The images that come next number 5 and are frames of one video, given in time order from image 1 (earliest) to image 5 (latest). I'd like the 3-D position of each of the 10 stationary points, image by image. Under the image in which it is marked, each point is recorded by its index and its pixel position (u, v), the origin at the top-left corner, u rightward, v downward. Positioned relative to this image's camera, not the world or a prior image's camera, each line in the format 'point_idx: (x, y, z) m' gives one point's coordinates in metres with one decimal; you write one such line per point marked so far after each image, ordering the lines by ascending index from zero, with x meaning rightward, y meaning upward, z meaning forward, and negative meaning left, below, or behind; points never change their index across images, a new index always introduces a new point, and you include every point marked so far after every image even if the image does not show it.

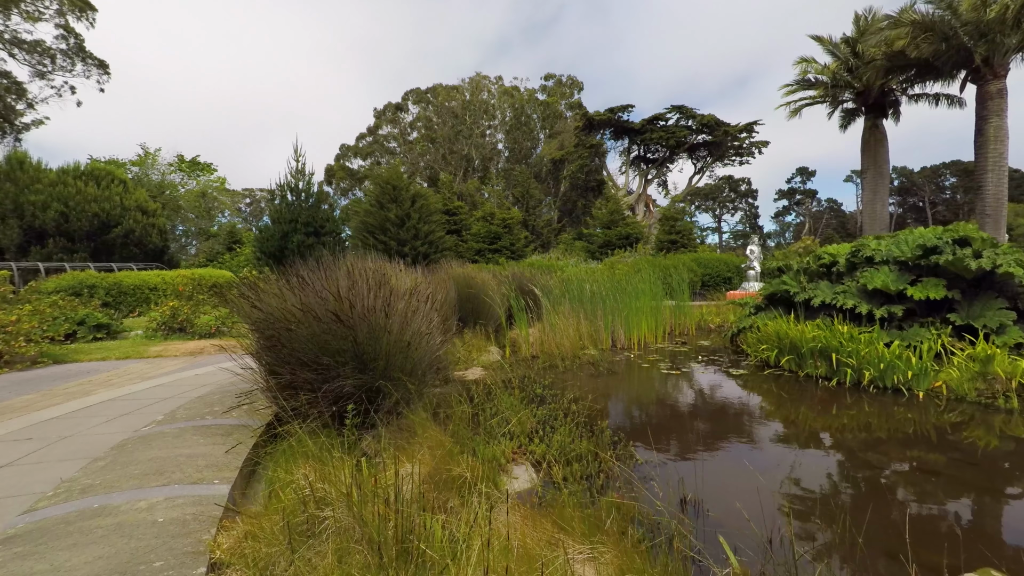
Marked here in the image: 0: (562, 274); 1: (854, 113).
0: (+0.9, +0.3, +9.5) m
1: (+13.1, +6.8, +16.8) m
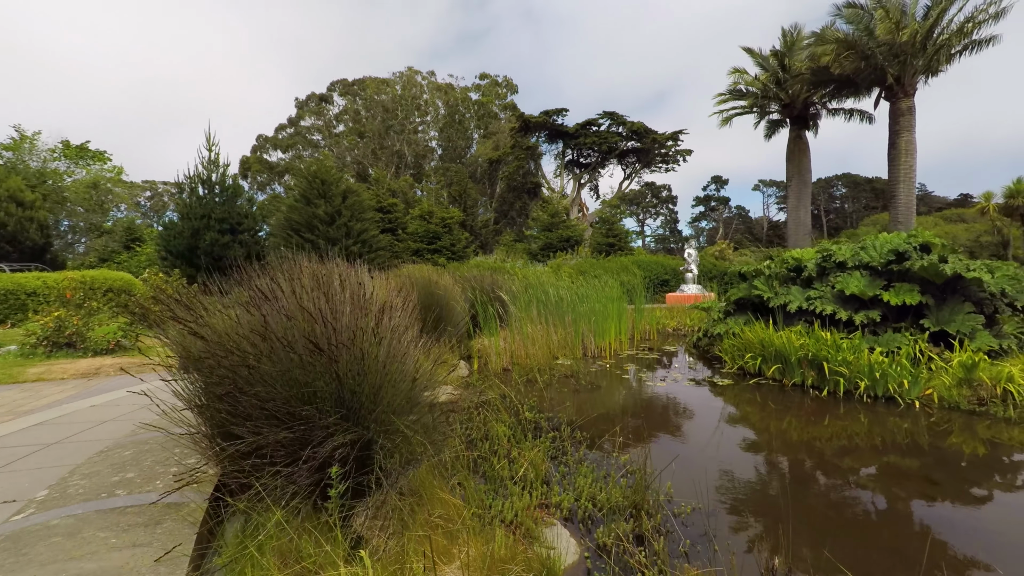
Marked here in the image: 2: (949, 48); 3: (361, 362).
0: (0.0, +0.2, +9.1) m
1: (+10.9, +6.8, +18.1) m
2: (+11.6, +6.4, +11.7) m
3: (-0.6, -0.3, +1.8) m
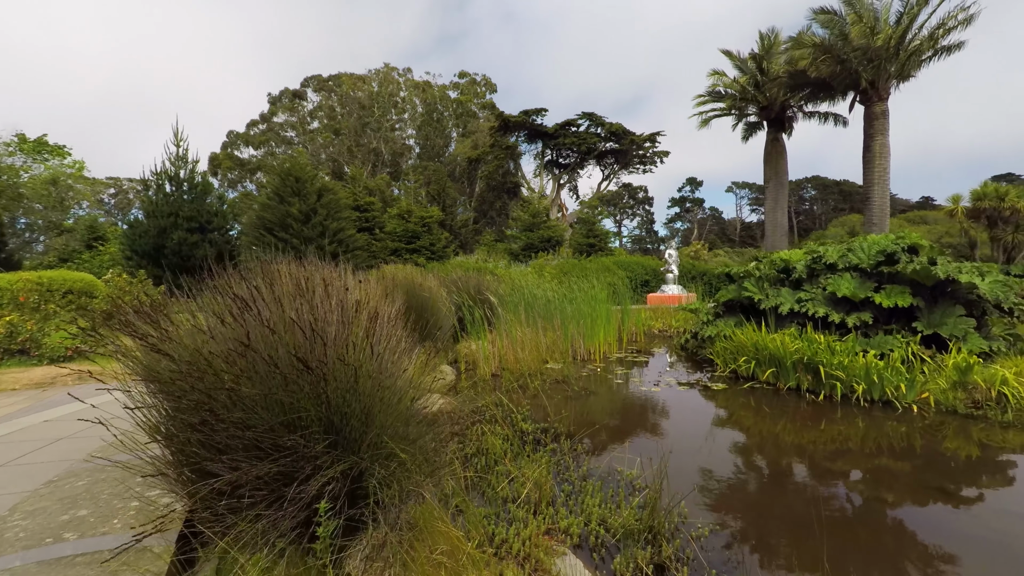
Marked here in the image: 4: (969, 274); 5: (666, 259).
0: (-0.3, +0.2, +8.9) m
1: (+10.2, +6.8, +18.4) m
2: (+11.2, +6.5, +12.0) m
3: (-0.6, -0.3, +1.6) m
4: (+4.2, +0.1, +4.1) m
5: (+5.3, +1.0, +15.2) m
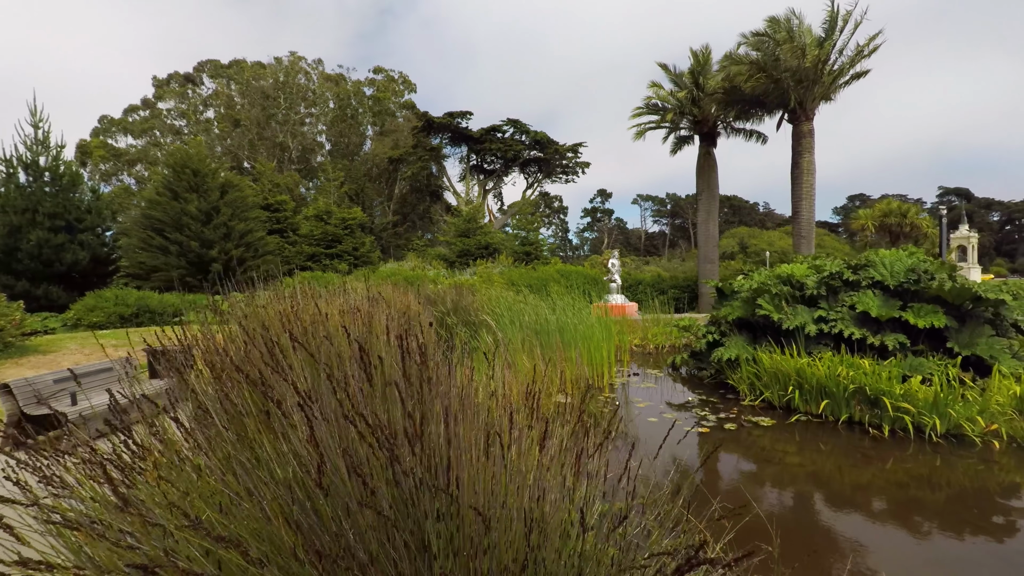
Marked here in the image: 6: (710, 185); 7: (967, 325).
0: (-0.8, -0.1, +8.0) m
1: (+7.7, +6.5, +19.2) m
2: (+9.8, +6.2, +13.2) m
3: (+0.2, -0.5, +0.7) m
4: (+4.5, 0.0, +4.0) m
5: (+3.6, +0.7, +15.2) m
6: (+7.9, +4.0, +17.3) m
7: (+4.3, -0.3, +4.2) m
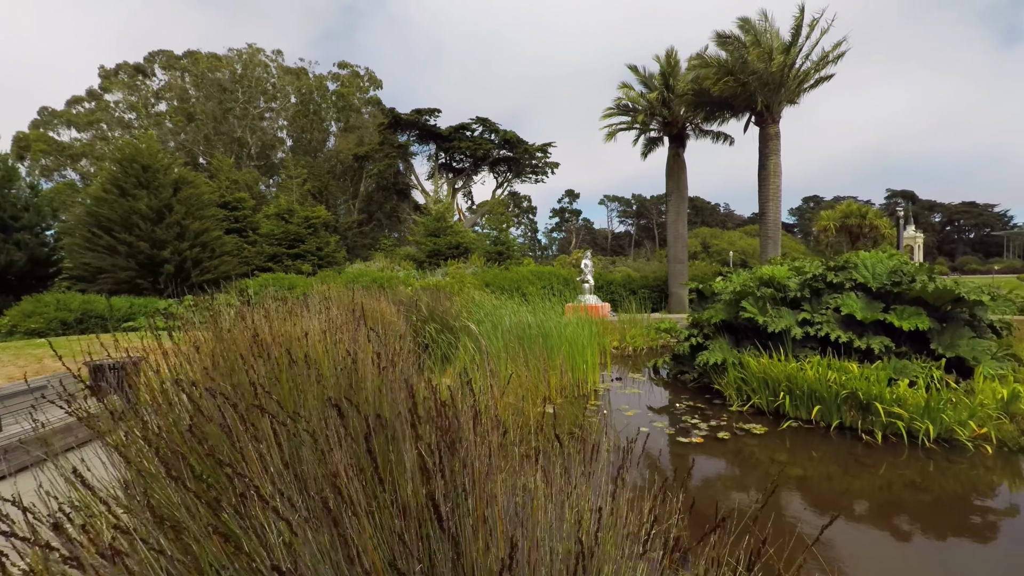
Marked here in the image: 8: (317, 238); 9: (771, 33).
0: (-1.3, -0.1, +7.6) m
1: (+6.5, +6.5, +19.5) m
2: (+9.0, +6.2, +13.5) m
3: (+0.3, -0.6, +0.5) m
4: (+4.3, -0.1, +4.1) m
5: (+2.6, +0.7, +15.1) m
6: (+6.8, +4.1, +17.5) m
7: (+4.2, -0.4, +4.2) m
8: (-7.5, +2.0, +17.9) m
9: (+7.9, +7.8, +13.4) m
